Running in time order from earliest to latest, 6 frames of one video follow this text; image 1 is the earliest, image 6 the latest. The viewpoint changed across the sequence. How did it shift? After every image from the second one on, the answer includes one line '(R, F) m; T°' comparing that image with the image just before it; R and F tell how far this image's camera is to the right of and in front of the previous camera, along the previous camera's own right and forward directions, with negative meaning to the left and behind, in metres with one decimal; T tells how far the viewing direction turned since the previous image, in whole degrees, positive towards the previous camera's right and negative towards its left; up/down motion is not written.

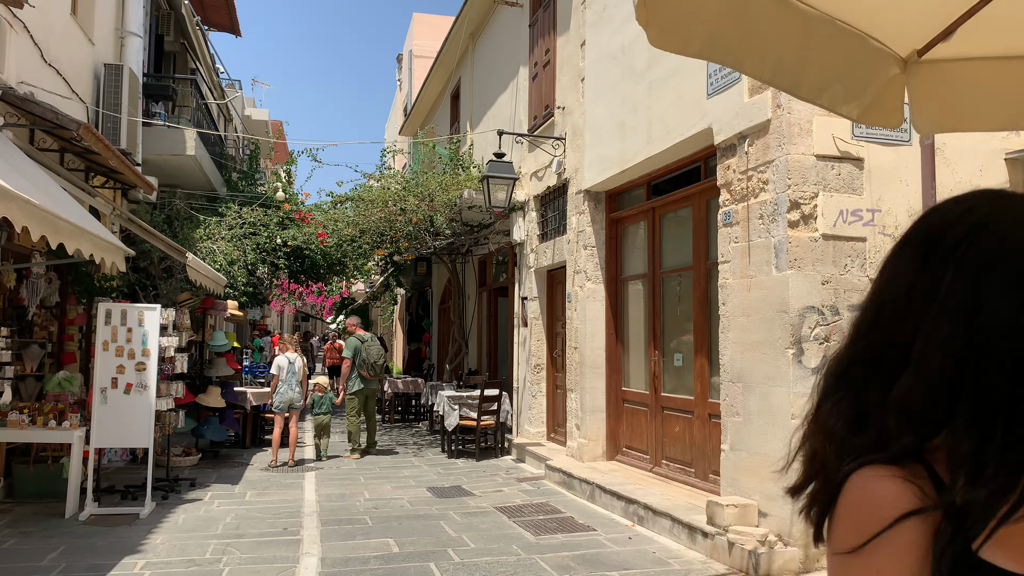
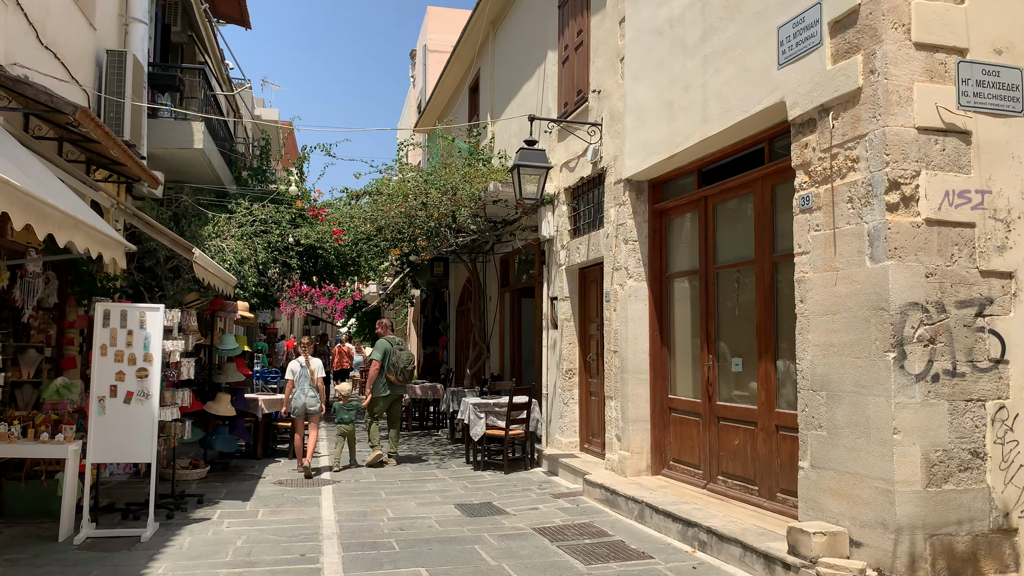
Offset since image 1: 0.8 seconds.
(-0.3, +0.7) m; -1°
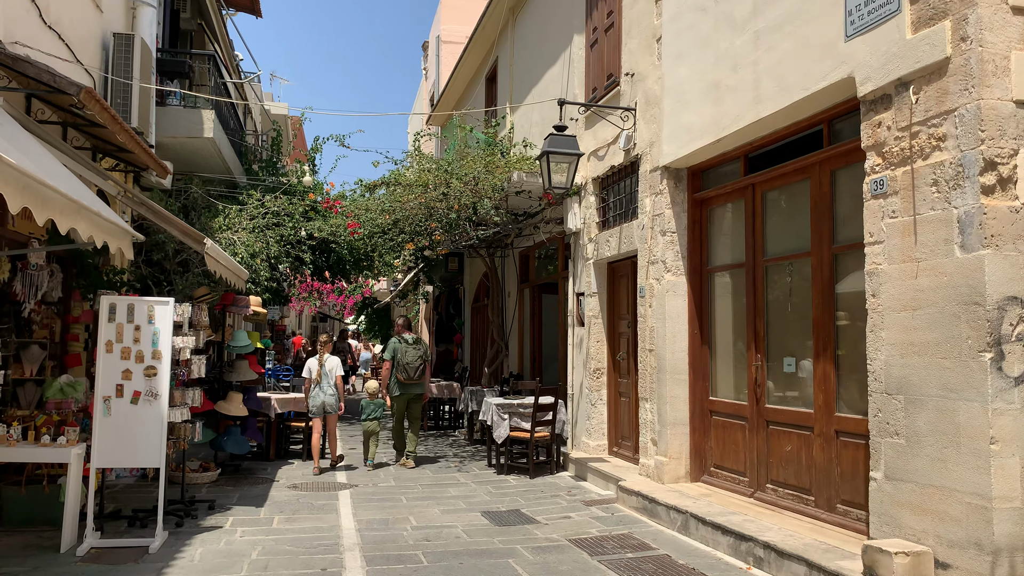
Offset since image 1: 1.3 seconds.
(-0.2, +0.4) m; 0°
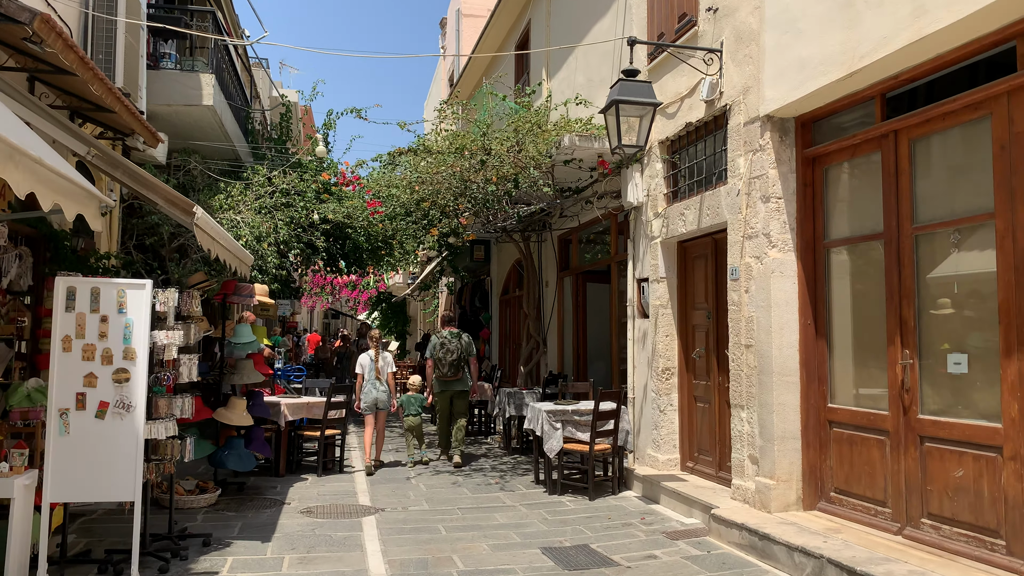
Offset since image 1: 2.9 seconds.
(-0.4, +1.3) m; -1°
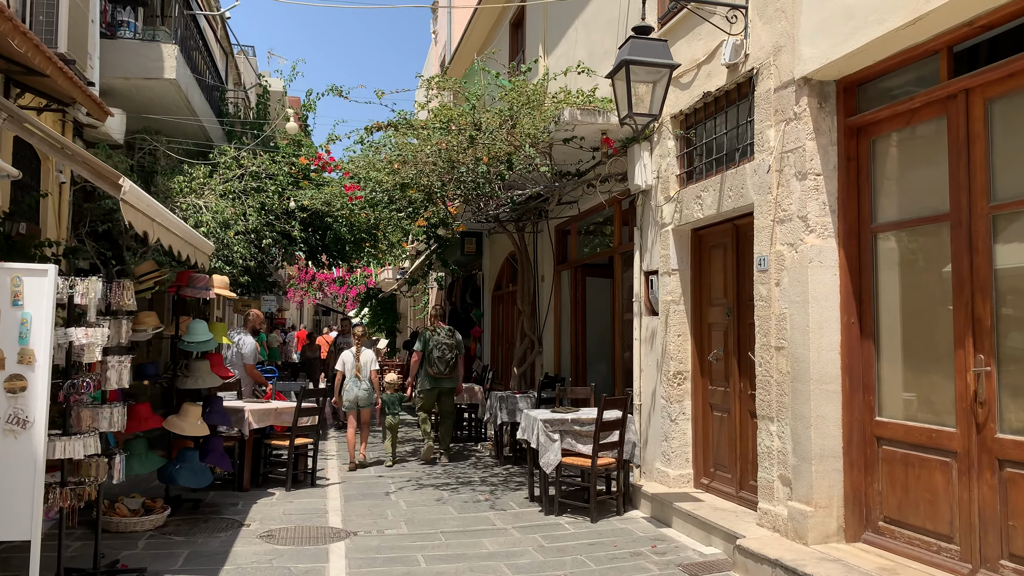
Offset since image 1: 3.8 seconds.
(0.0, +0.8) m; 0°
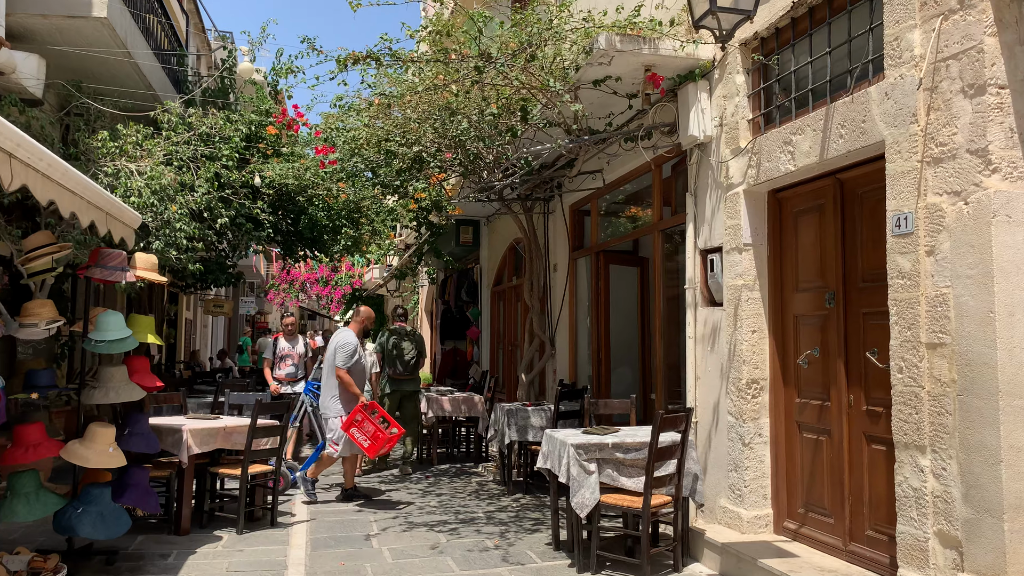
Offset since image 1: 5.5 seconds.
(-0.2, +1.6) m; +1°
